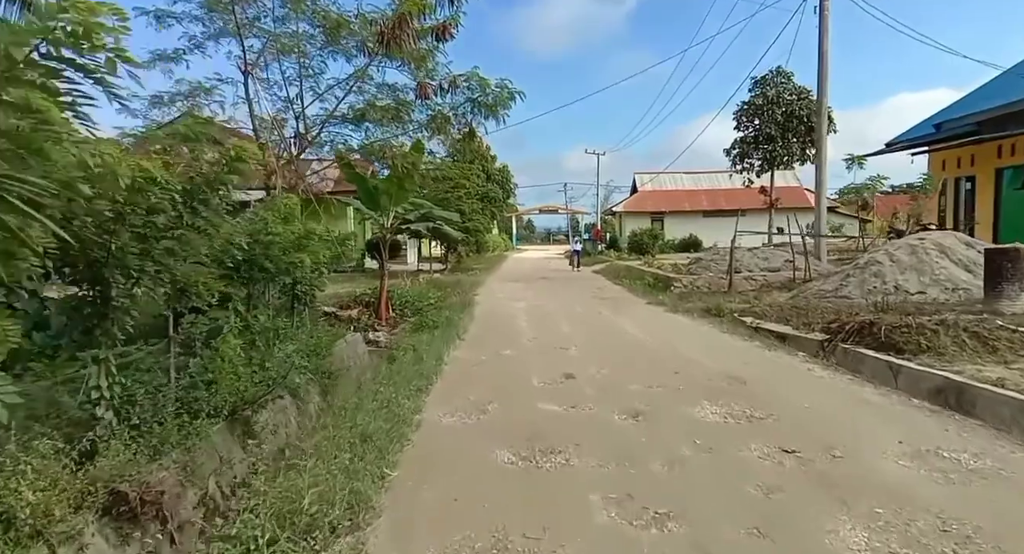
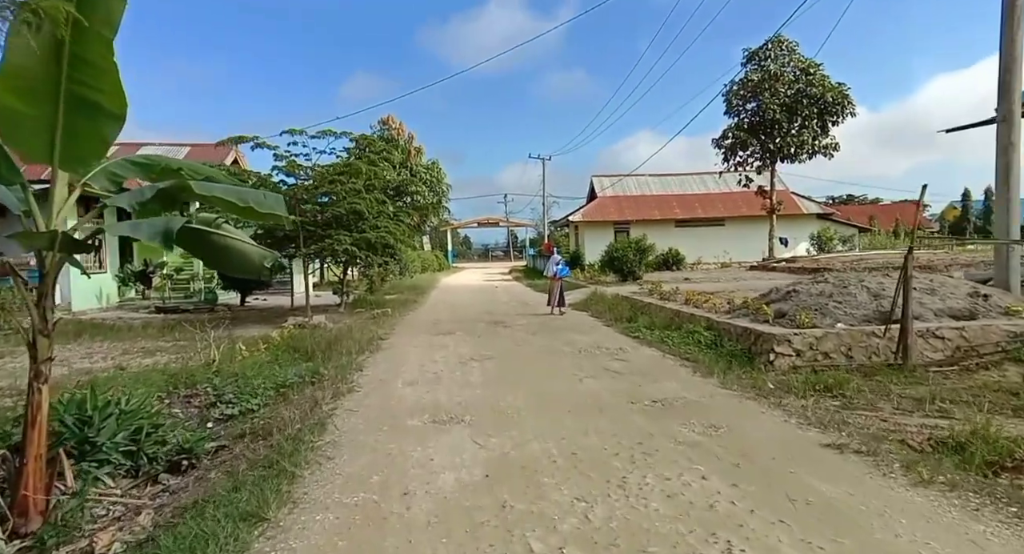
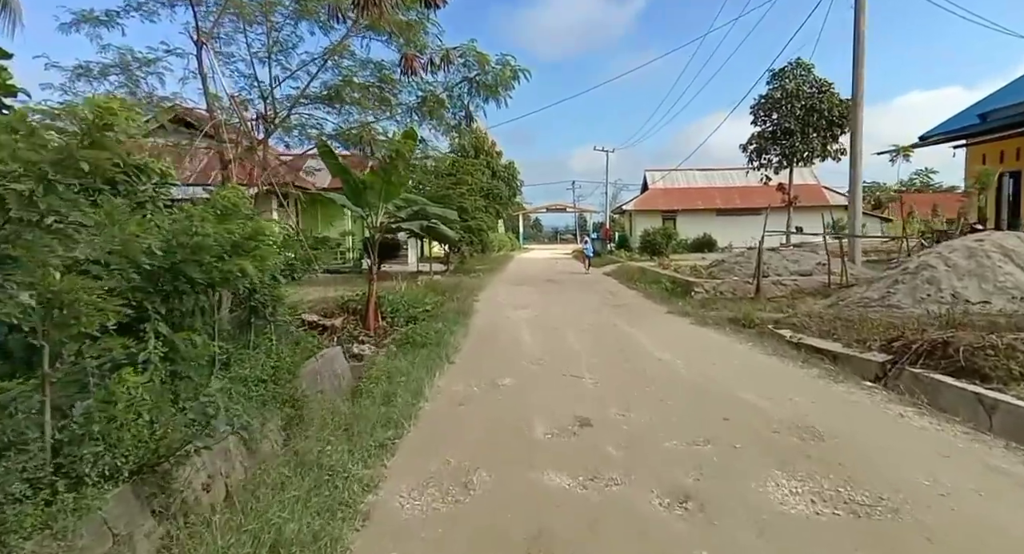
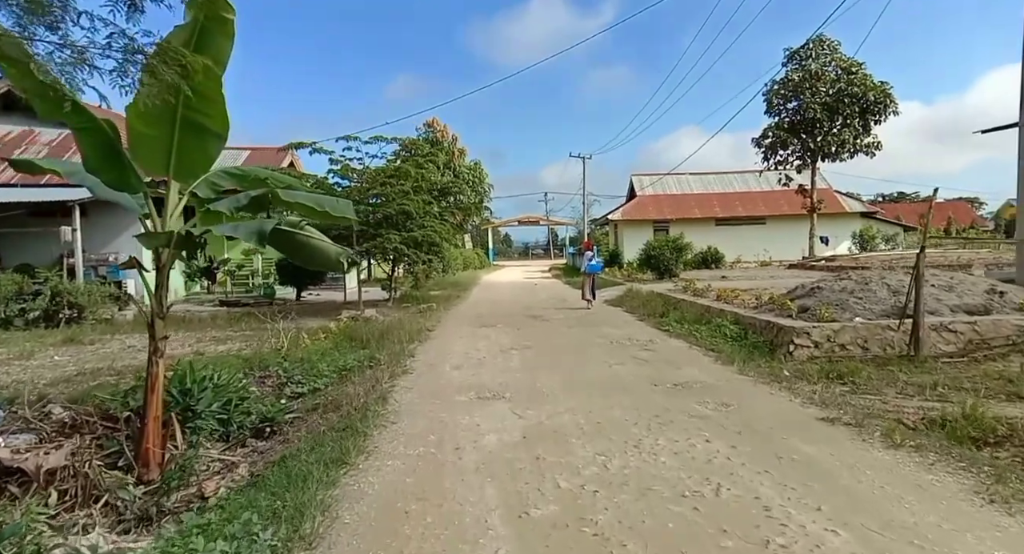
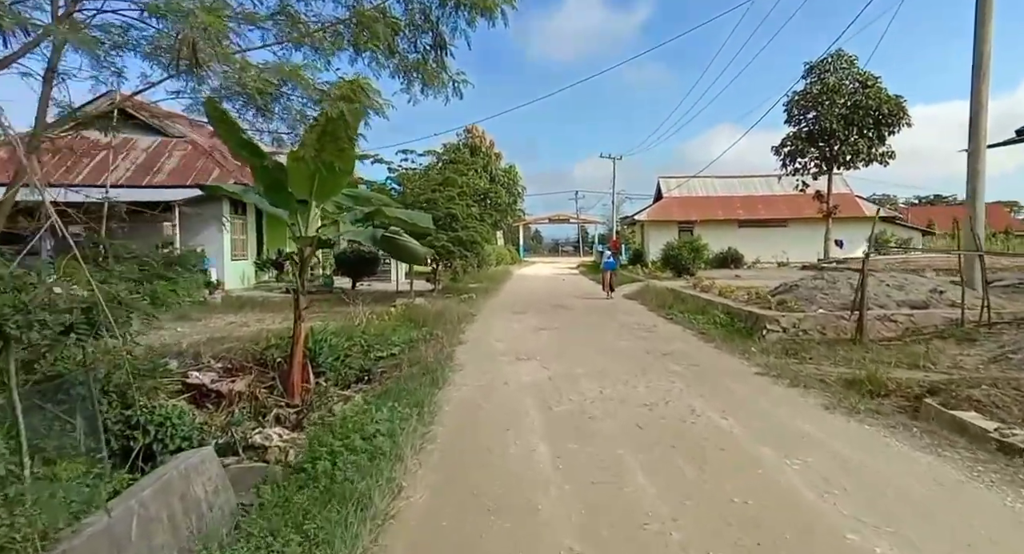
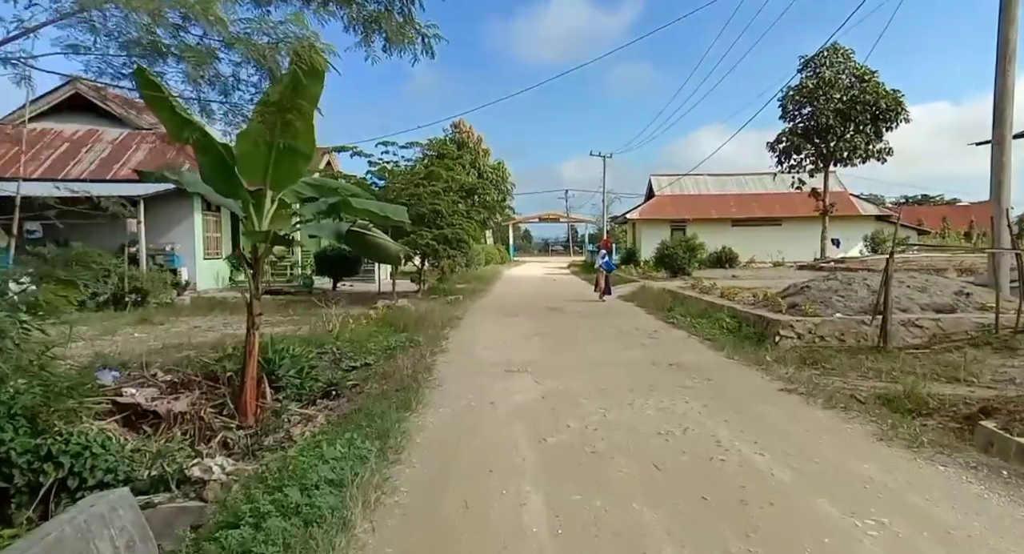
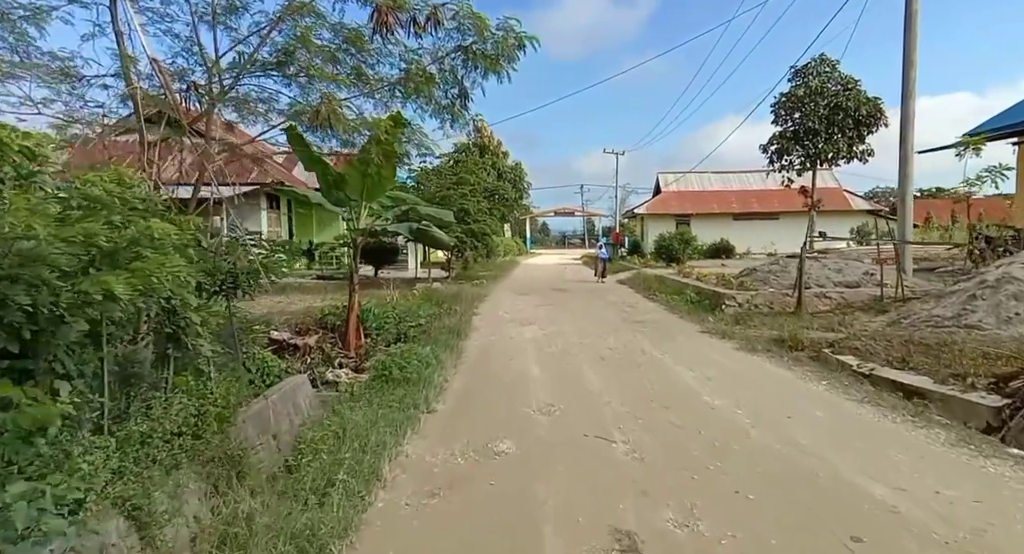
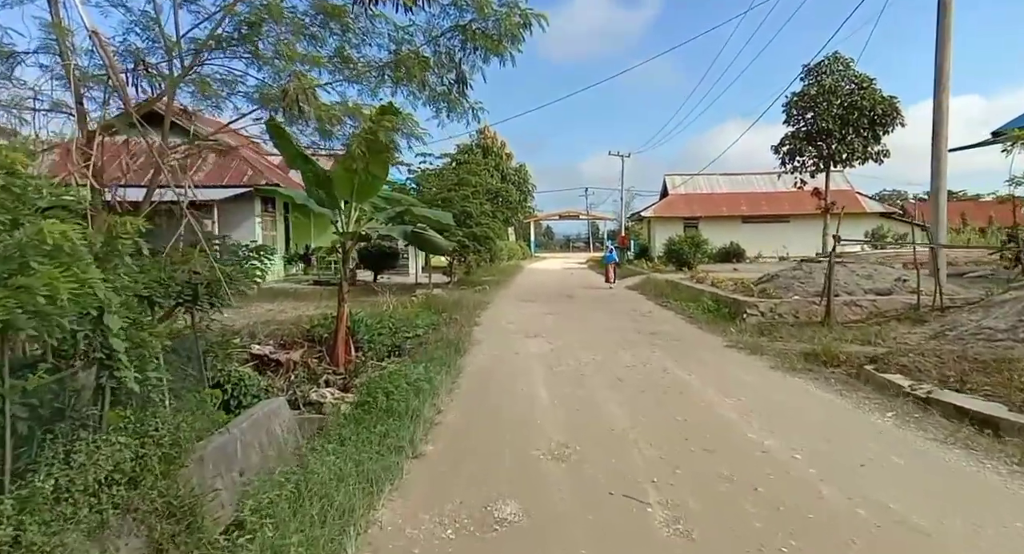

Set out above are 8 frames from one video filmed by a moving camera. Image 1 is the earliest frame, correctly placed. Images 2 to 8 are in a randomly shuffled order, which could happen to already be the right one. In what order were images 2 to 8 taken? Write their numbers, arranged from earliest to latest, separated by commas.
3, 7, 8, 5, 6, 4, 2
